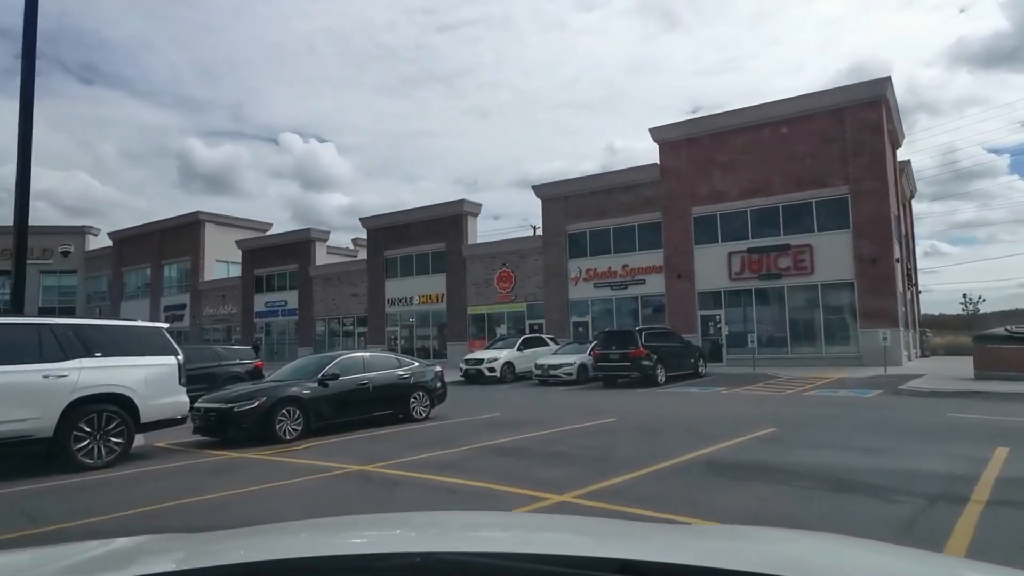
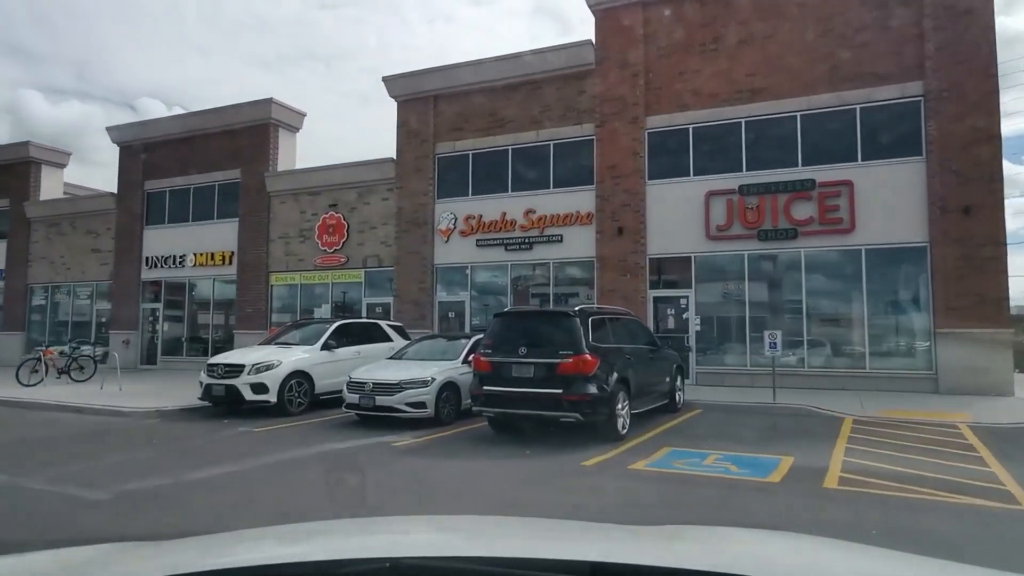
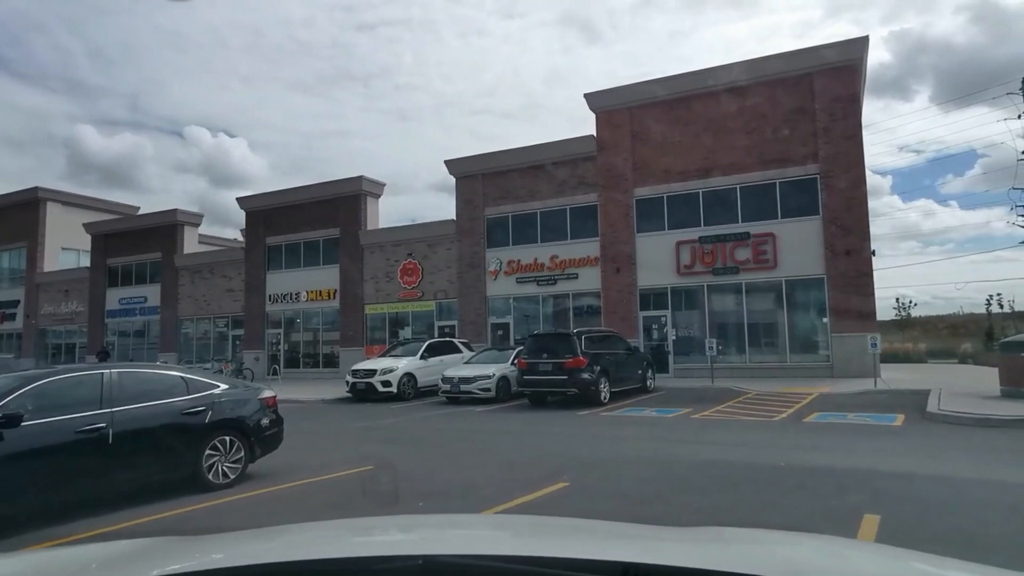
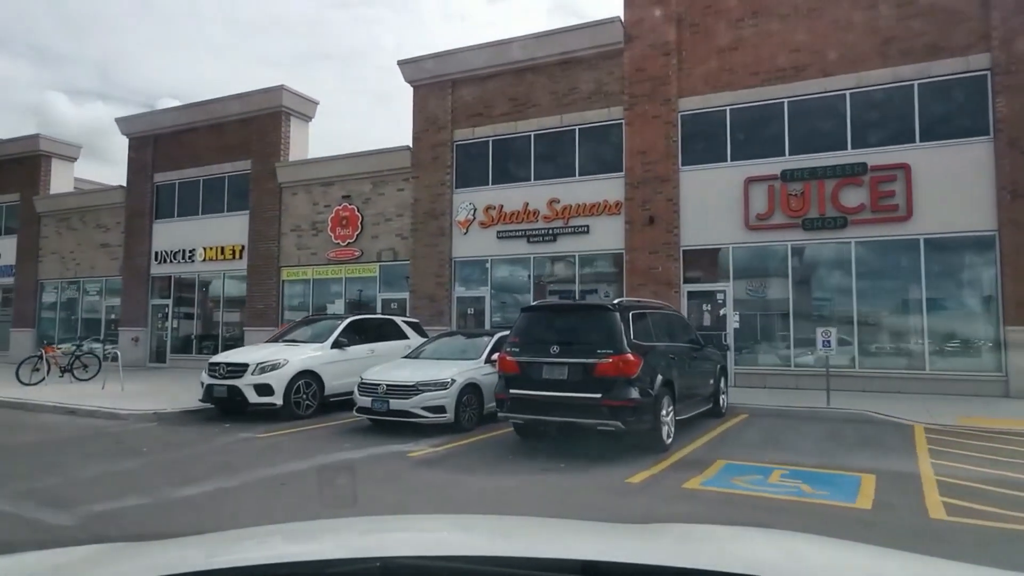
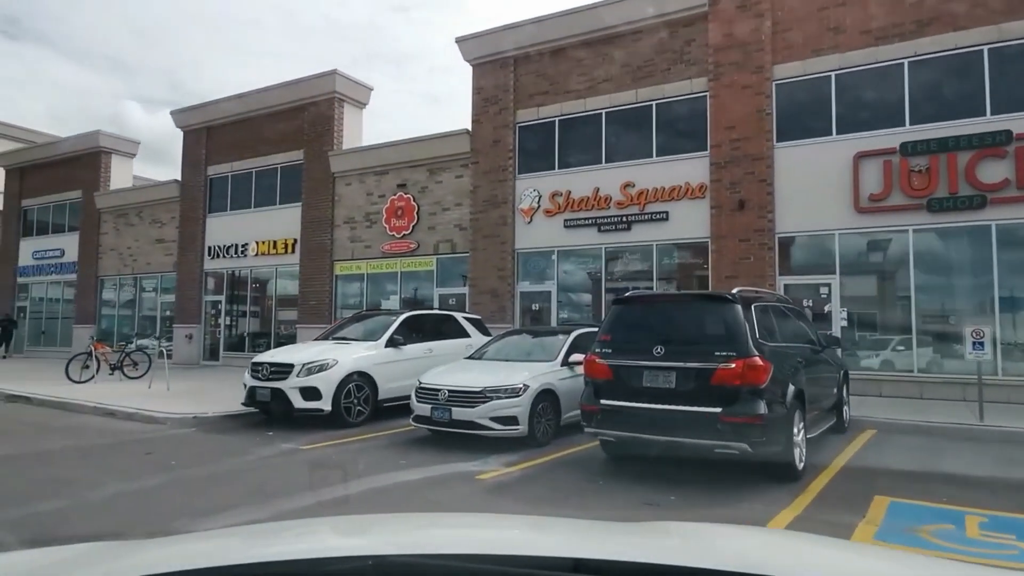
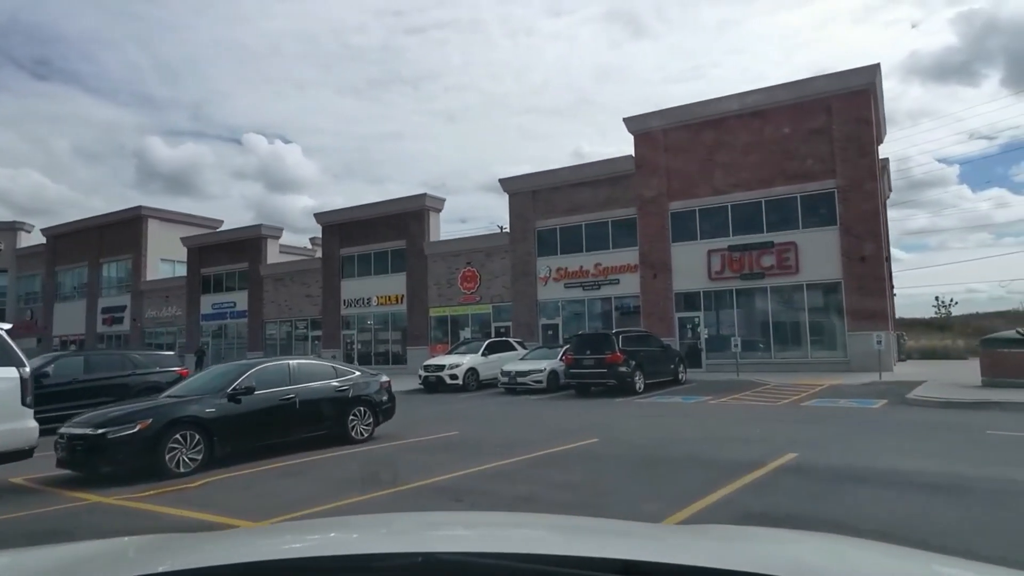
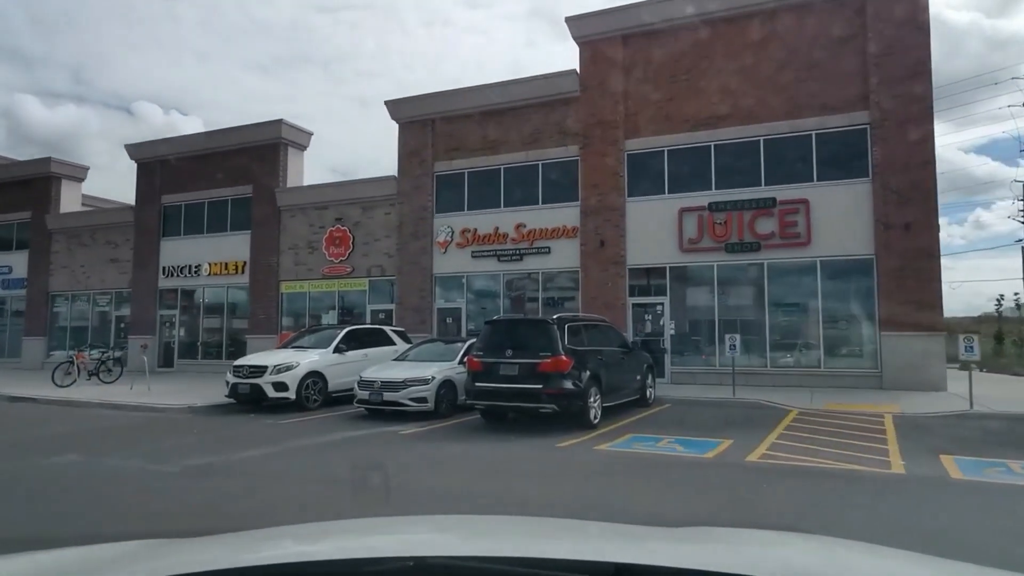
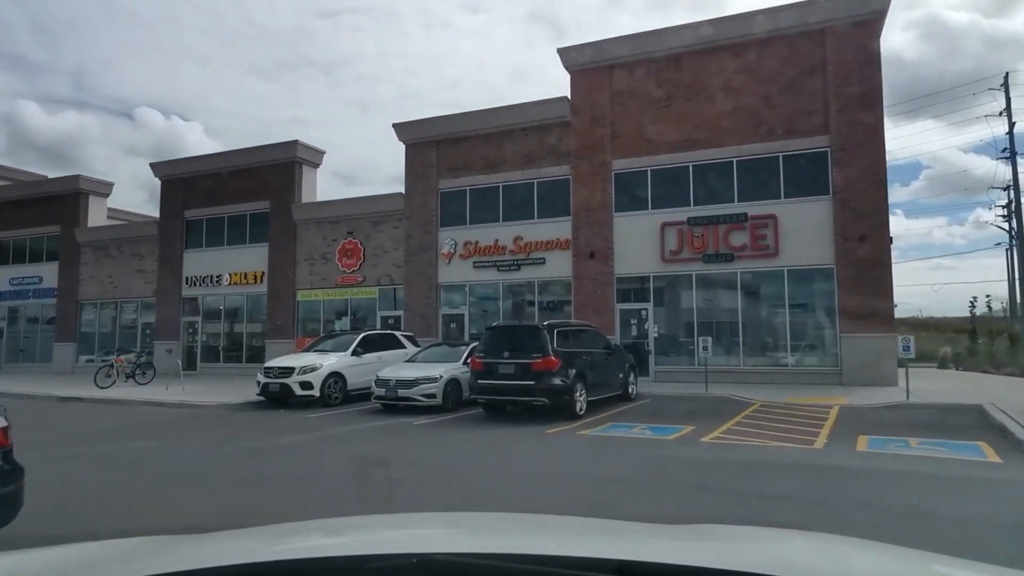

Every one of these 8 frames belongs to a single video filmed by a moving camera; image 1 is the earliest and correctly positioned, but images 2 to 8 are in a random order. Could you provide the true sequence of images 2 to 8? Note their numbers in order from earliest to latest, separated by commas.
6, 3, 8, 7, 2, 4, 5
